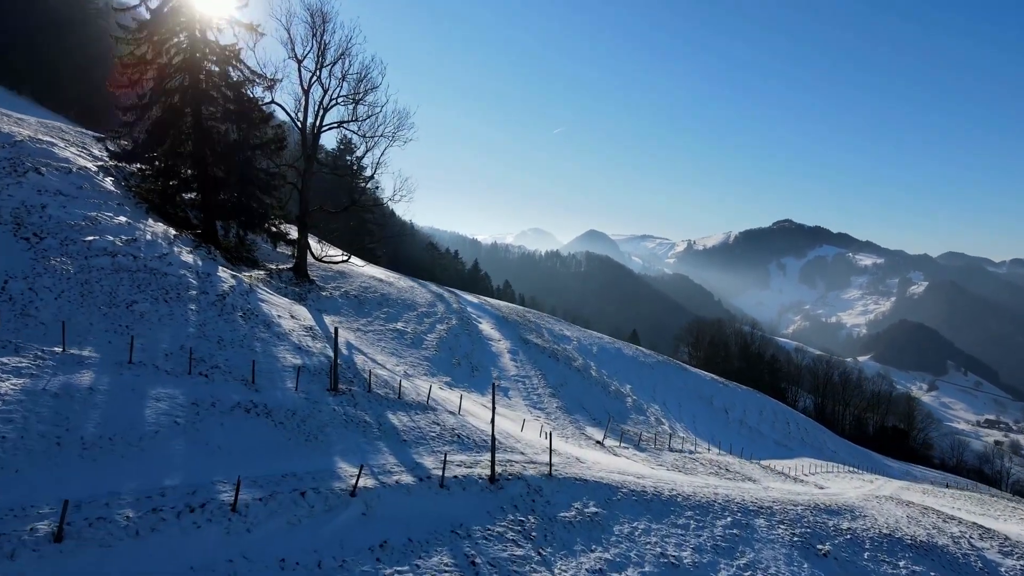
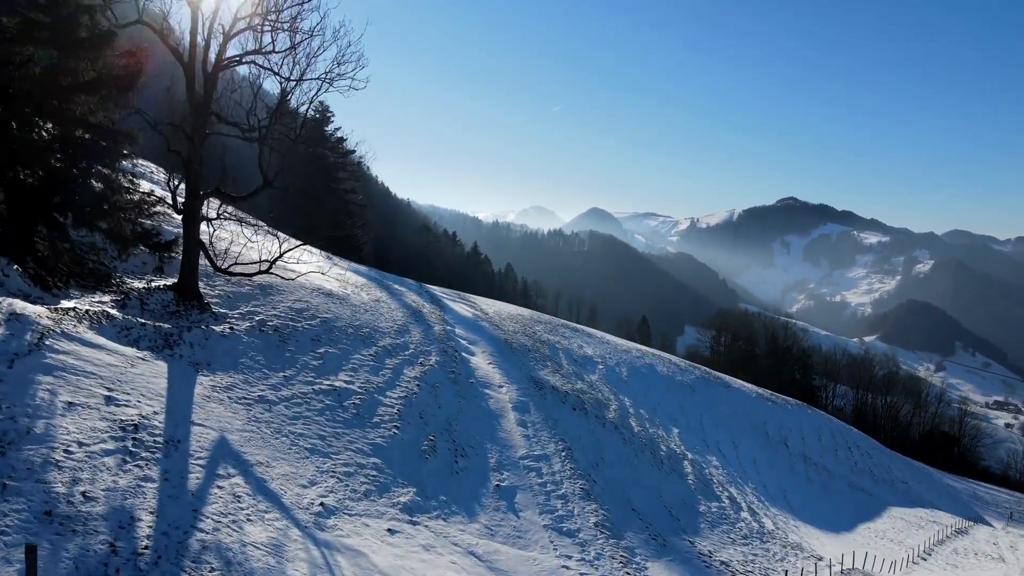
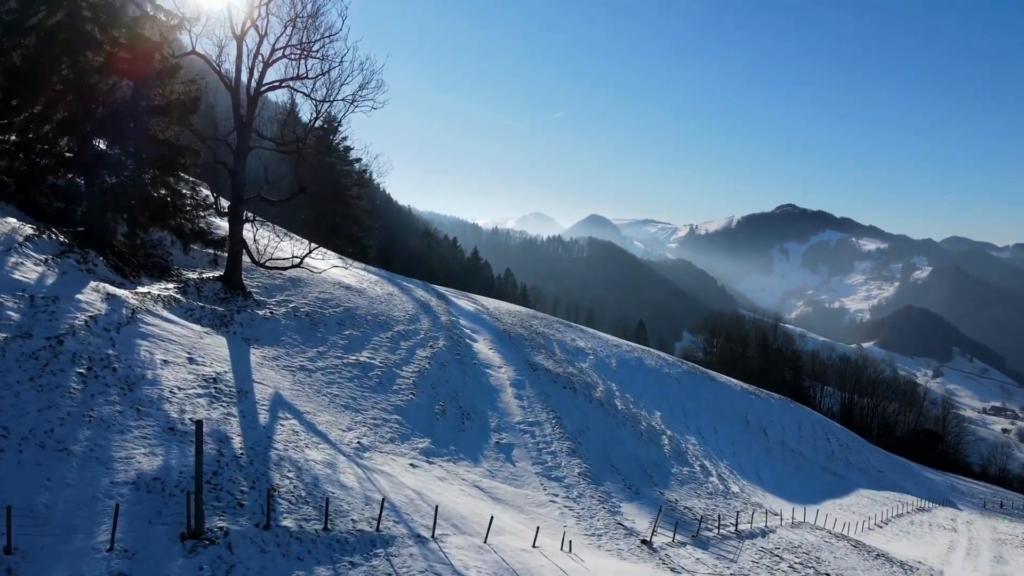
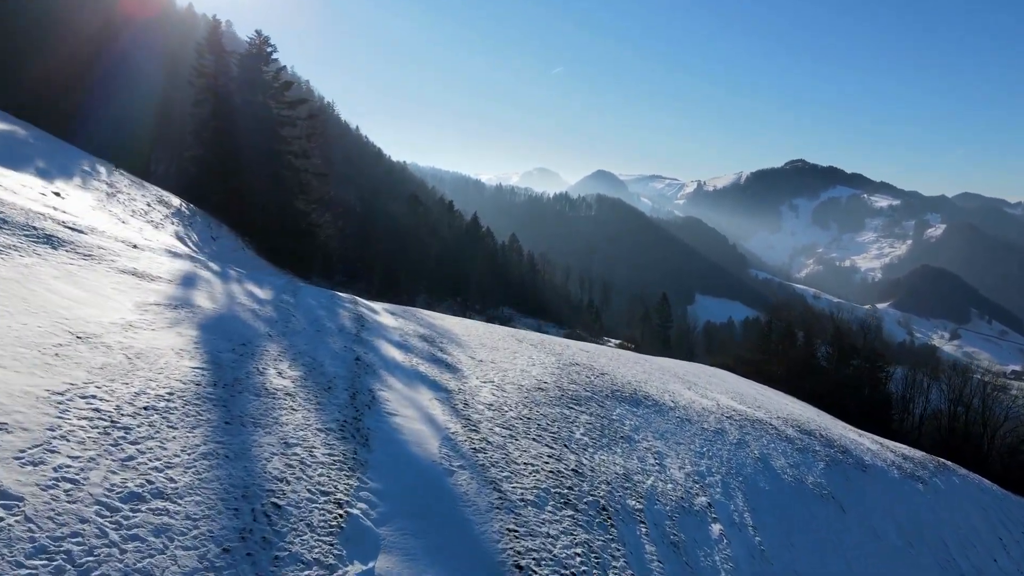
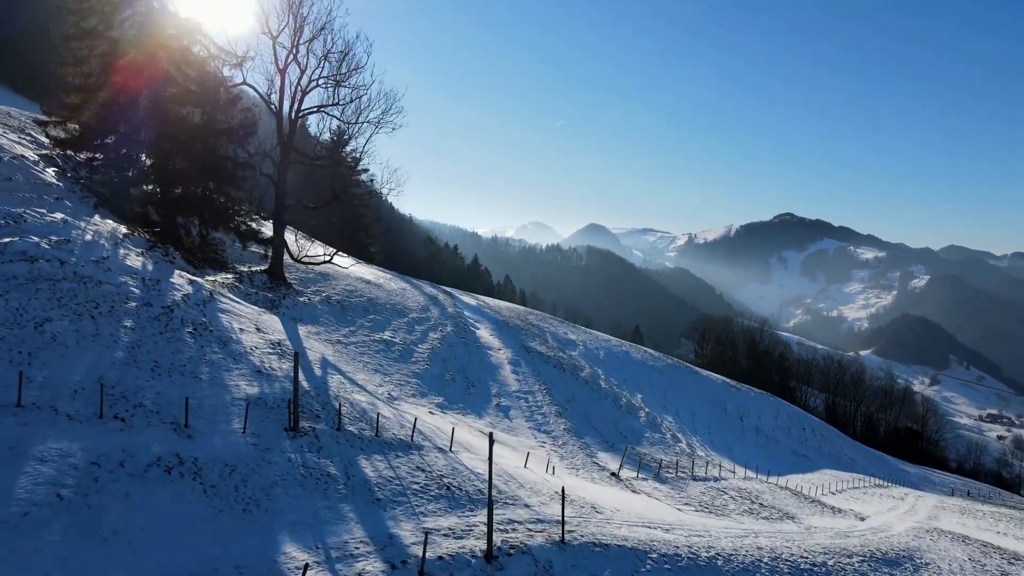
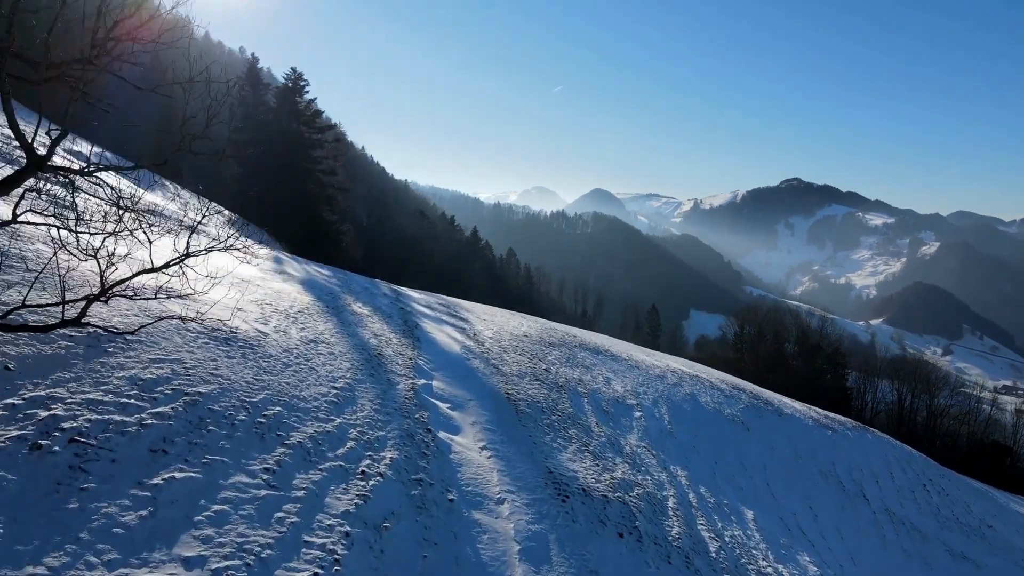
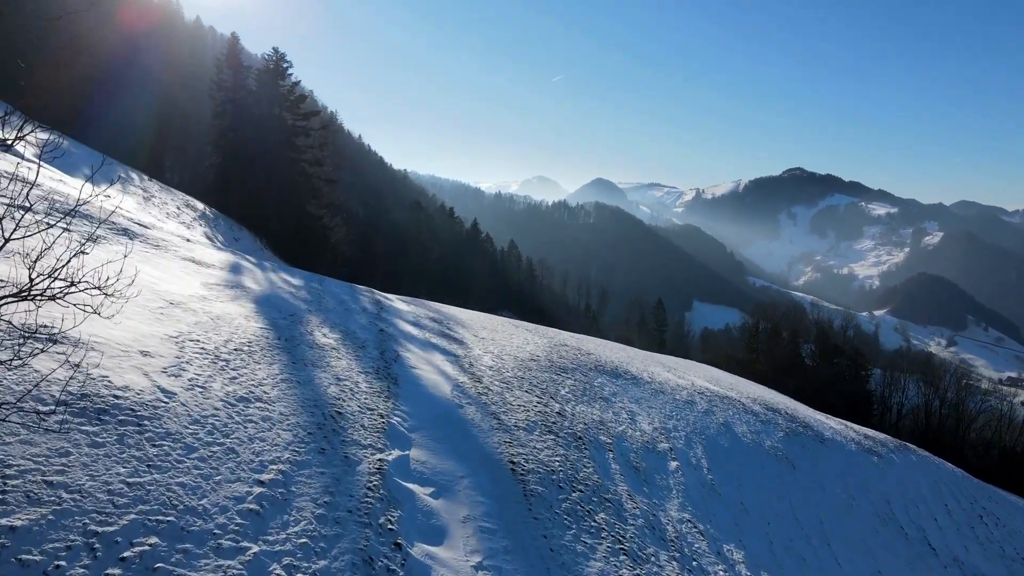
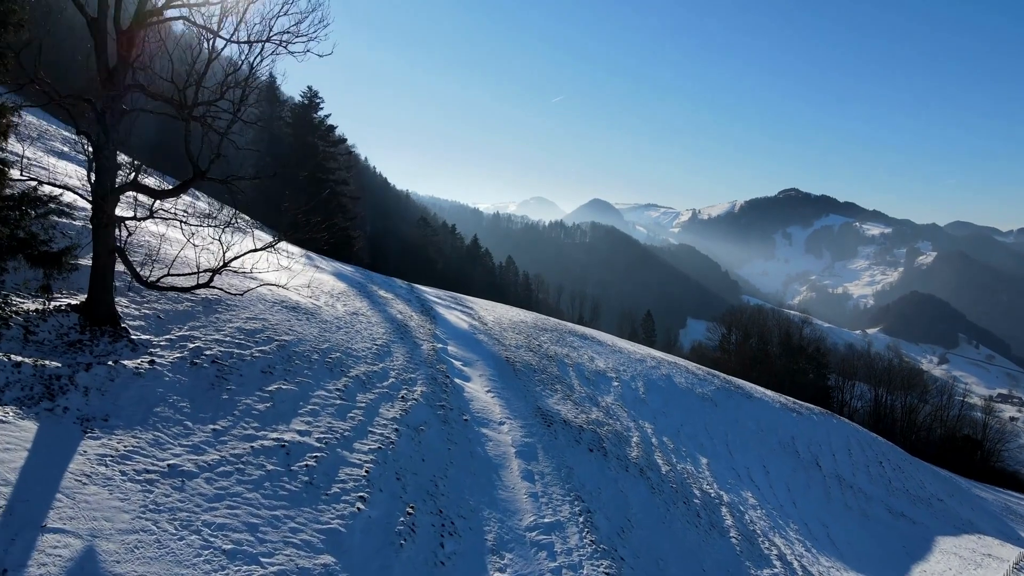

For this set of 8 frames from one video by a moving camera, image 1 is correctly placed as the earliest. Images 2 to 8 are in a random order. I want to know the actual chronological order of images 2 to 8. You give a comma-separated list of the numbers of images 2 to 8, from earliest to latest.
5, 3, 2, 8, 6, 7, 4
